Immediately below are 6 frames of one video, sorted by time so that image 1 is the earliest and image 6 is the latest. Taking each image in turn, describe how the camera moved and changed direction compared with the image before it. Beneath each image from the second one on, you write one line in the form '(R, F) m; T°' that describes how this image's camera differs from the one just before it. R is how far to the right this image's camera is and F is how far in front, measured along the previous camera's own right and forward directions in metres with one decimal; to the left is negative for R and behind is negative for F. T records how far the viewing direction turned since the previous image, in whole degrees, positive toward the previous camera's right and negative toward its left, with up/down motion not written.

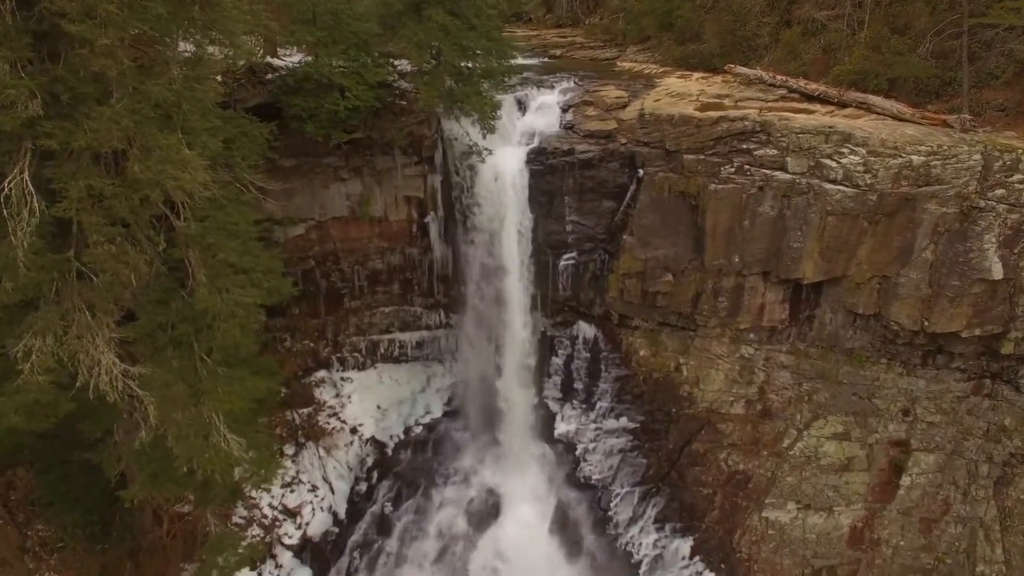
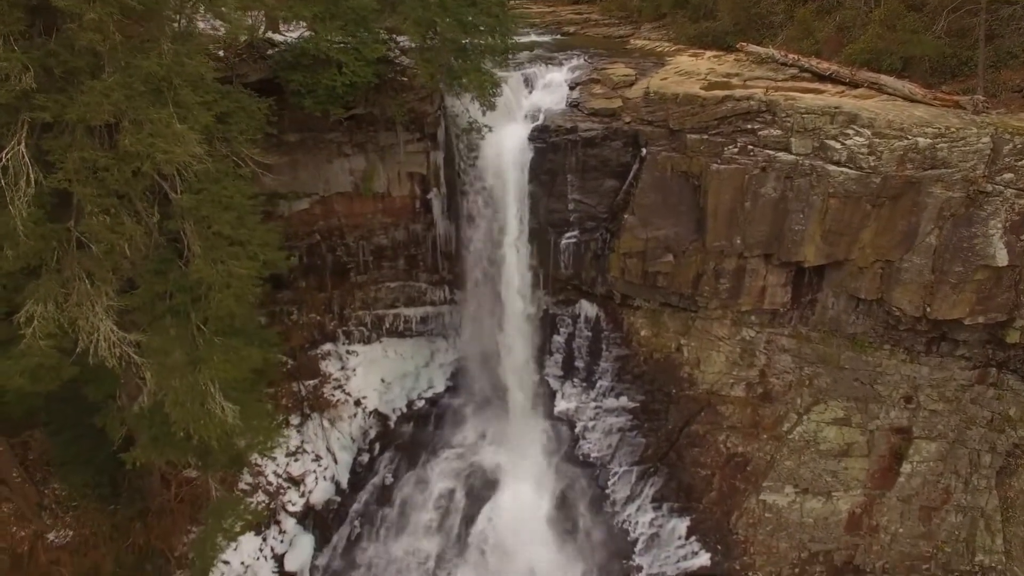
(+0.5, -0.1) m; -2°
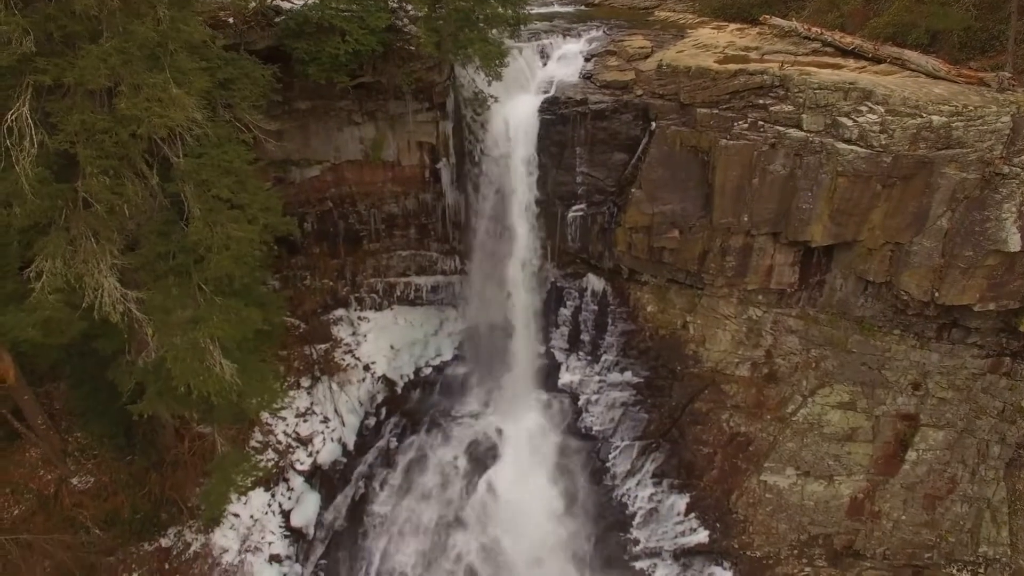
(+0.6, -0.1) m; -3°
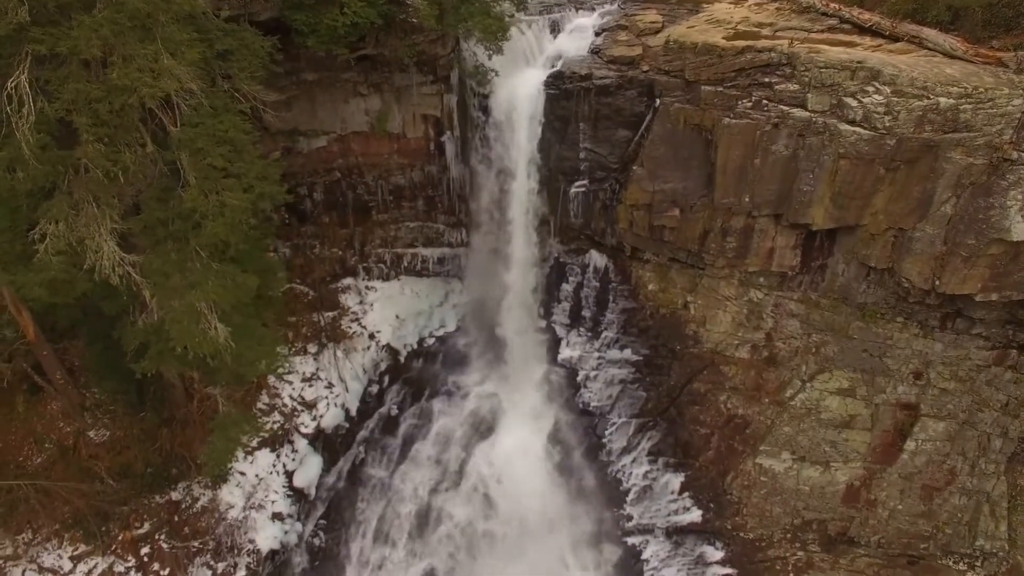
(+0.7, -0.1) m; -3°
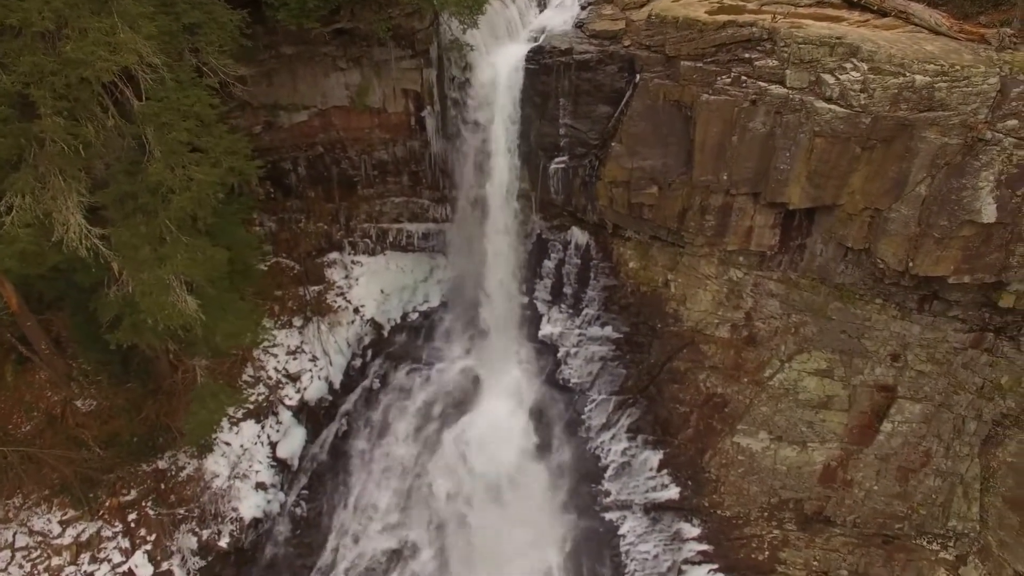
(+0.7, 0.0) m; -1°
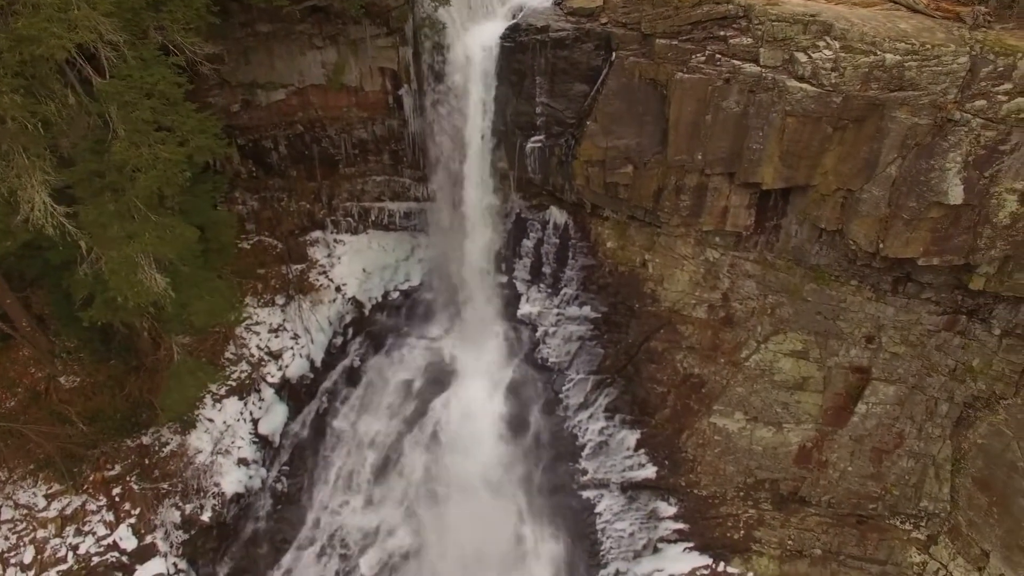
(+0.6, 0.0) m; -1°
